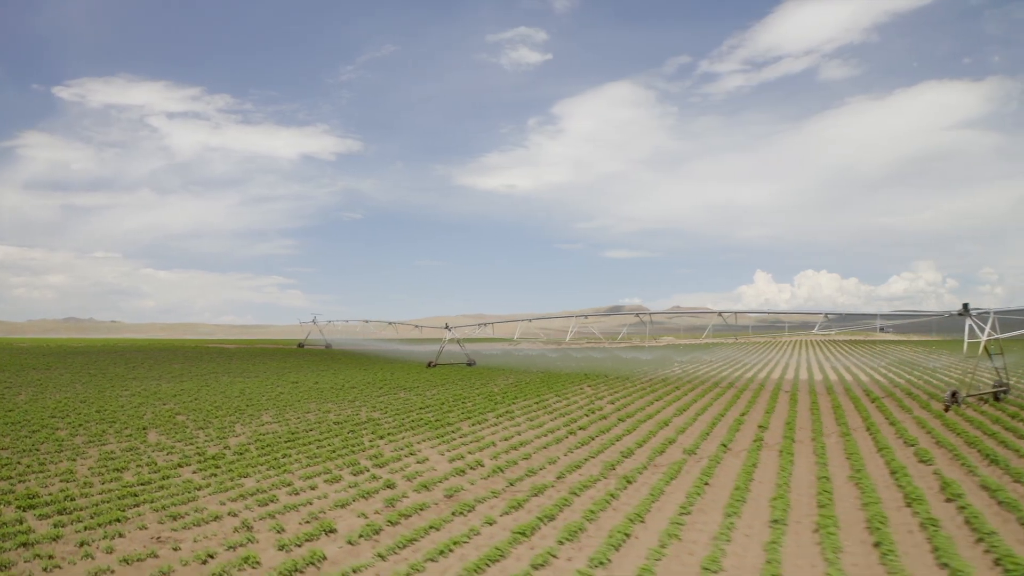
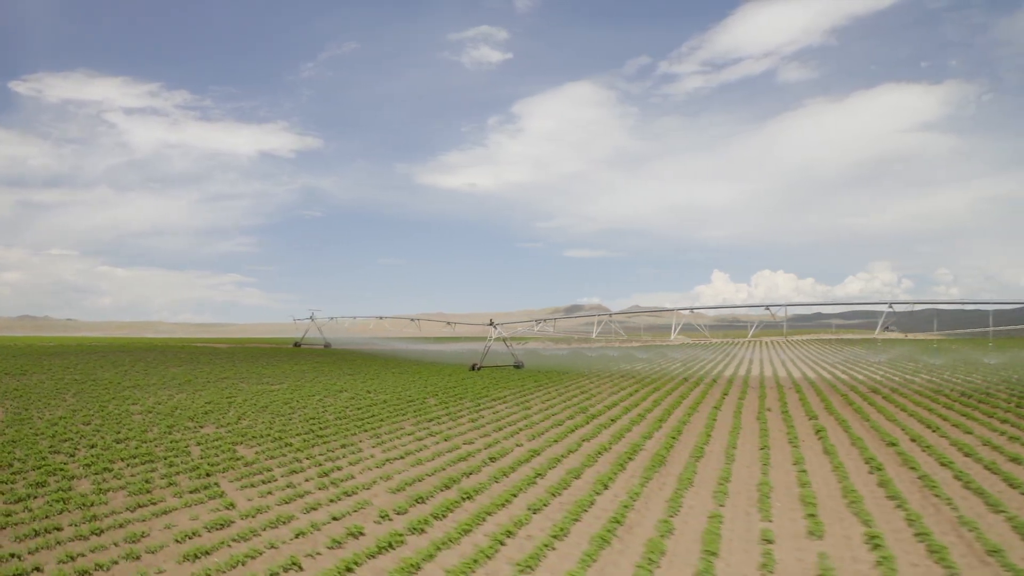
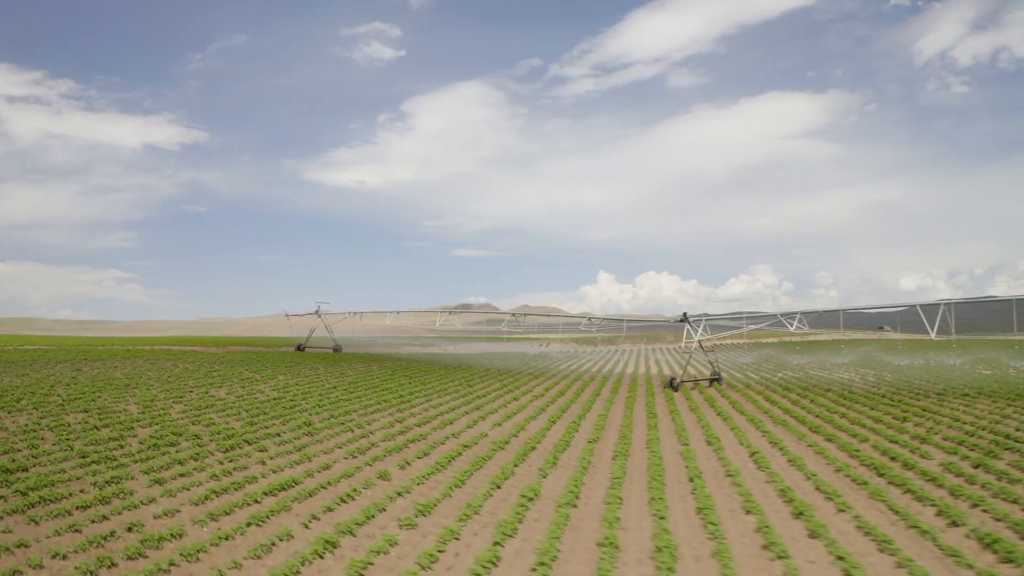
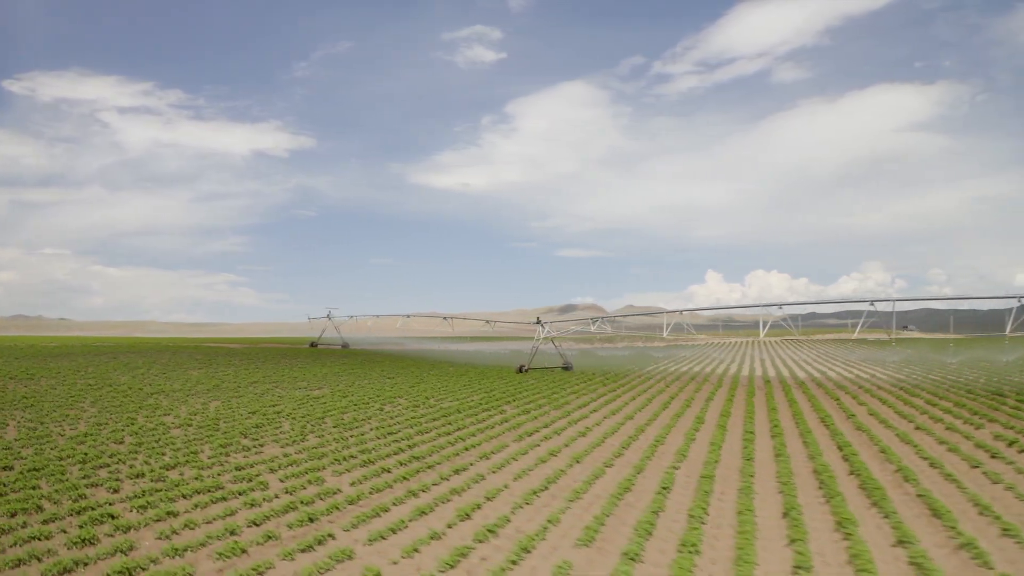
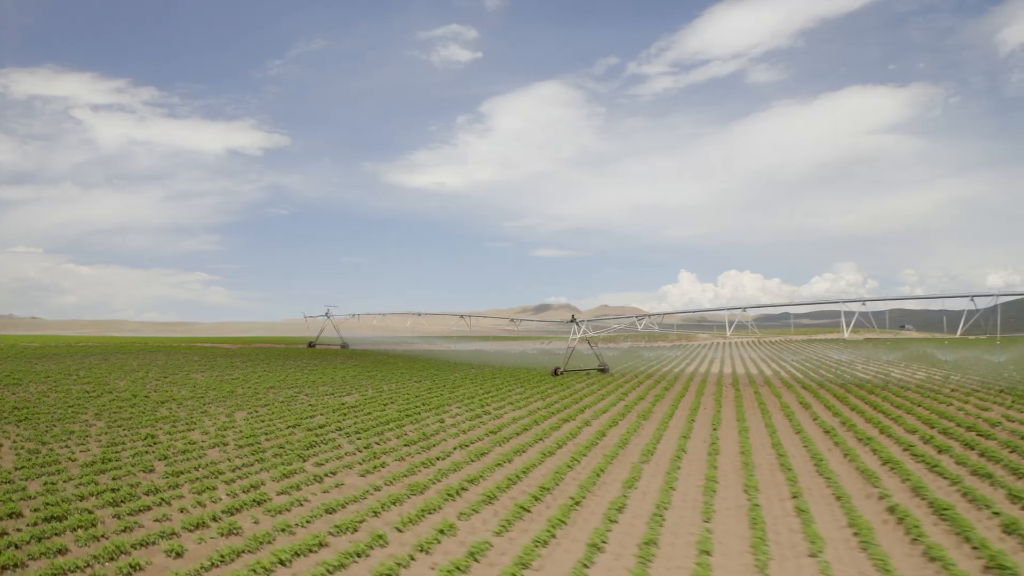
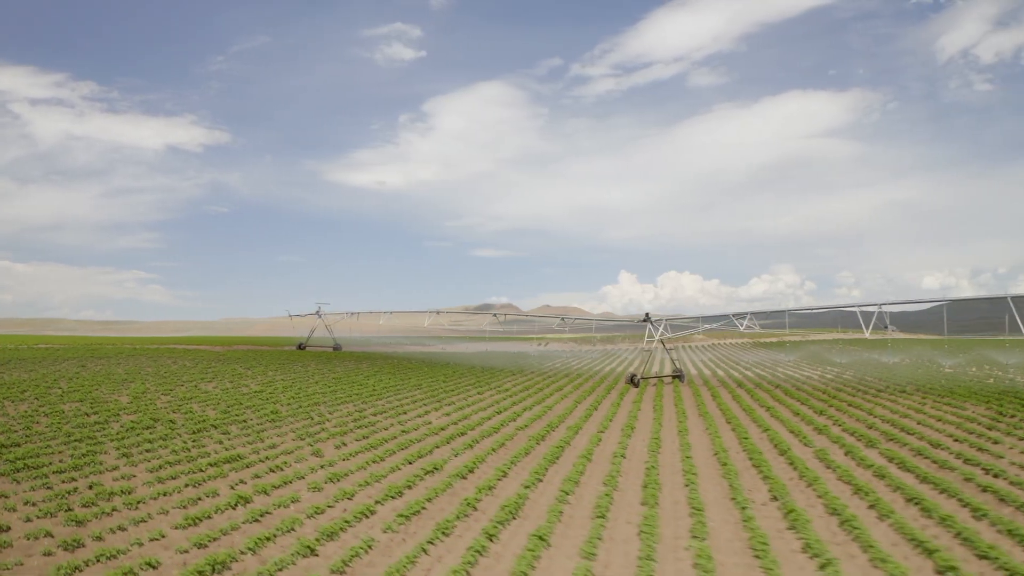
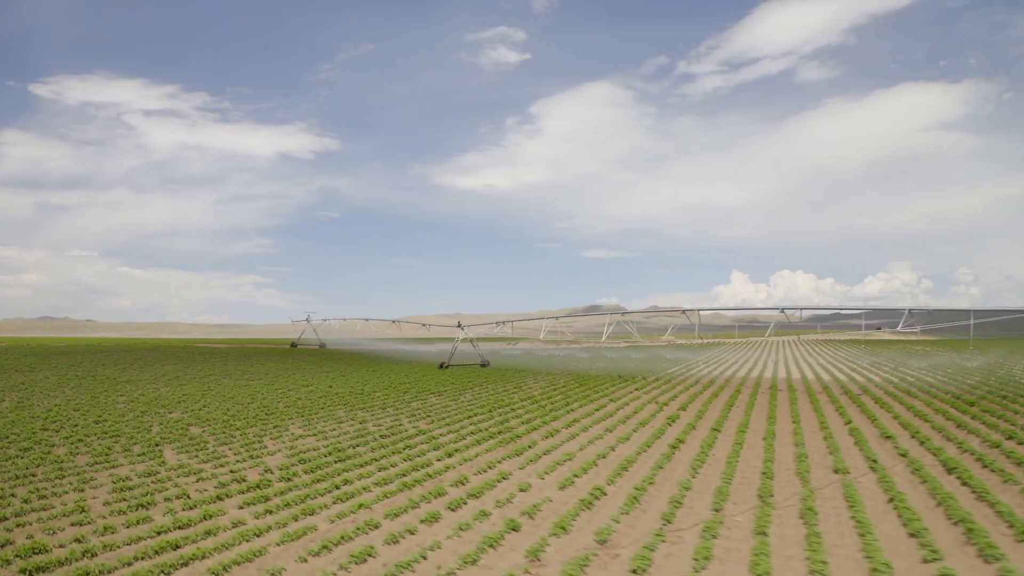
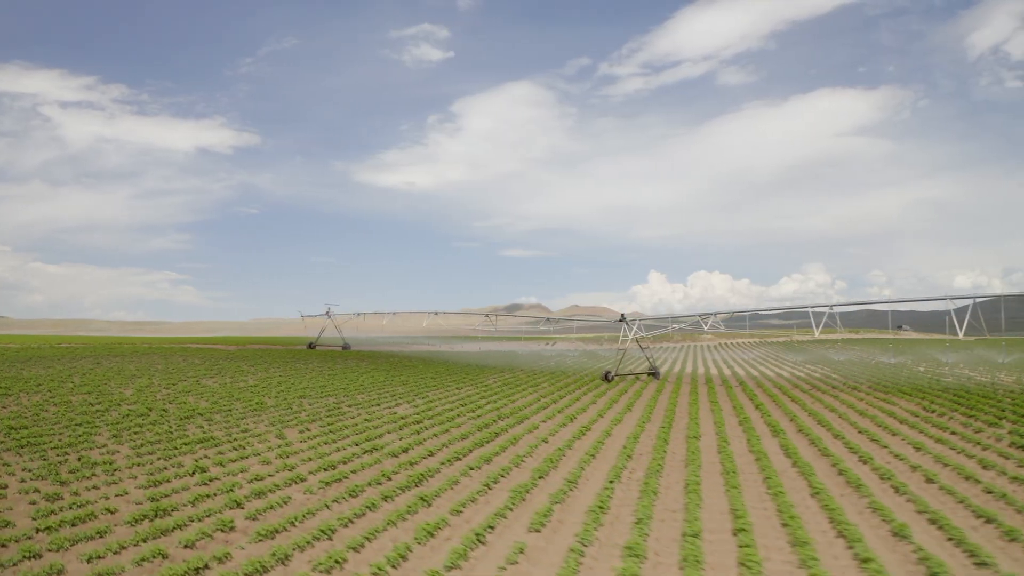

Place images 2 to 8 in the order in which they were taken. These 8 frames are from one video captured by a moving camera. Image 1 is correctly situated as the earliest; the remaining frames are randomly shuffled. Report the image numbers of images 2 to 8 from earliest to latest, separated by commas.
7, 2, 4, 5, 8, 6, 3
